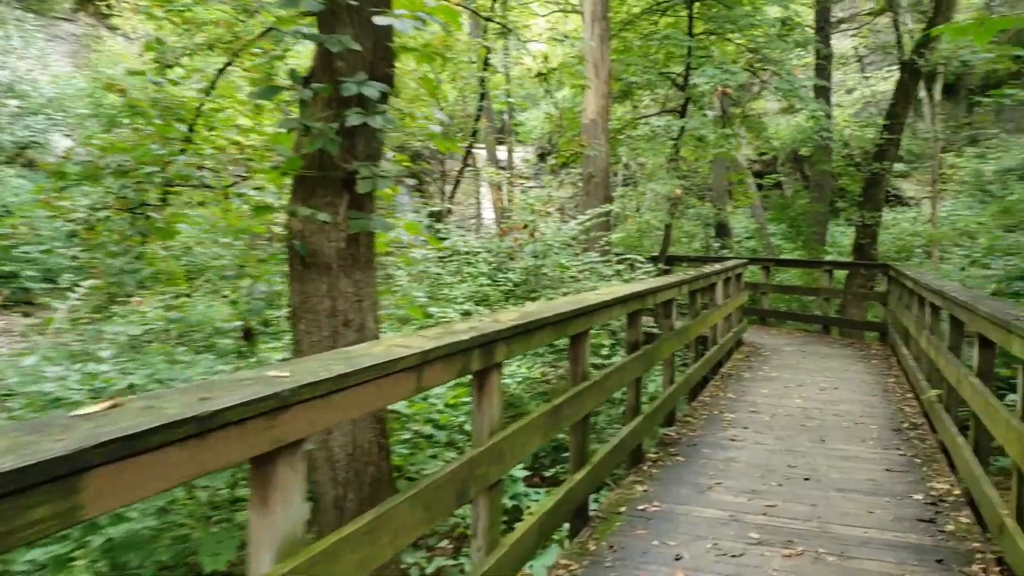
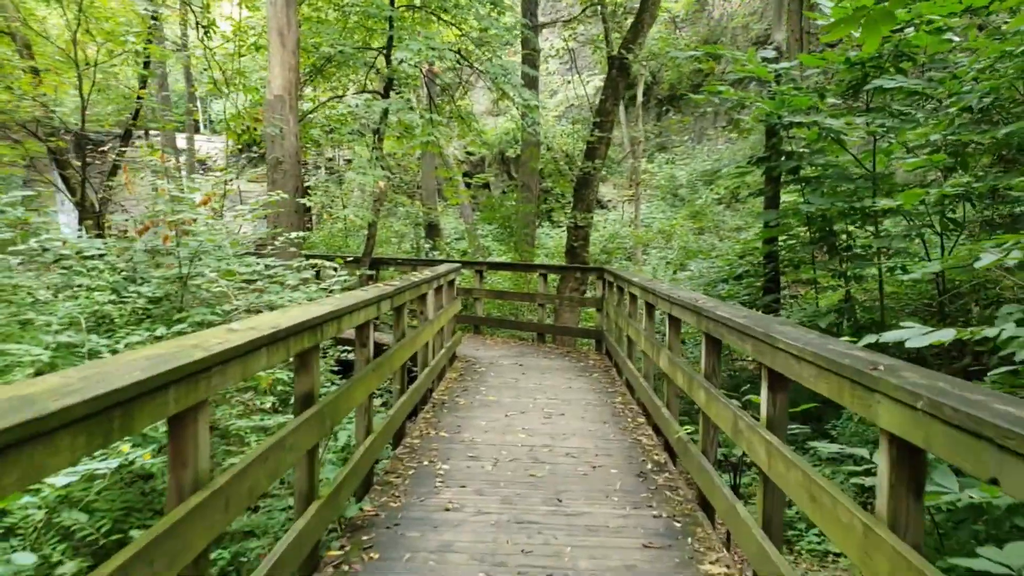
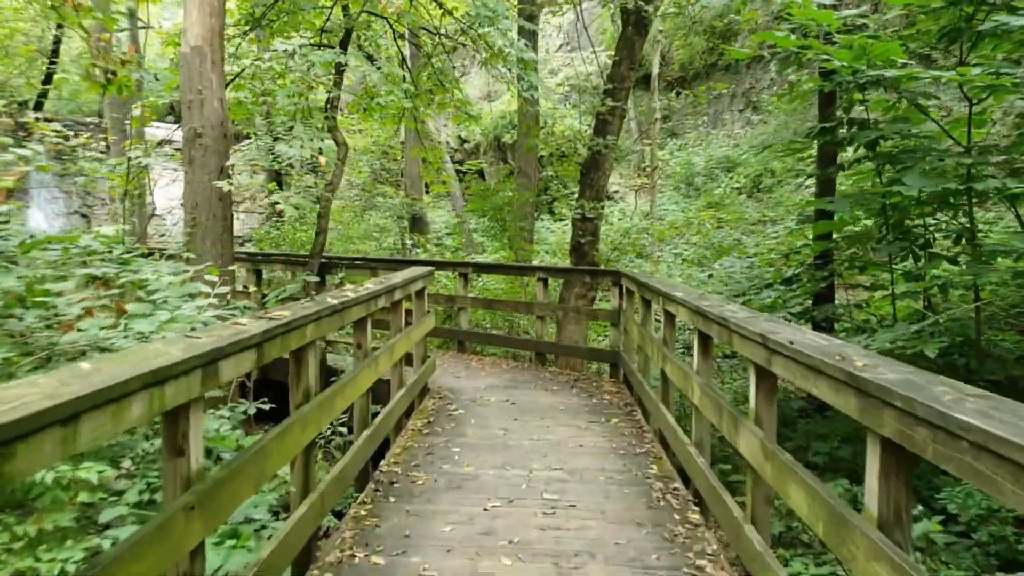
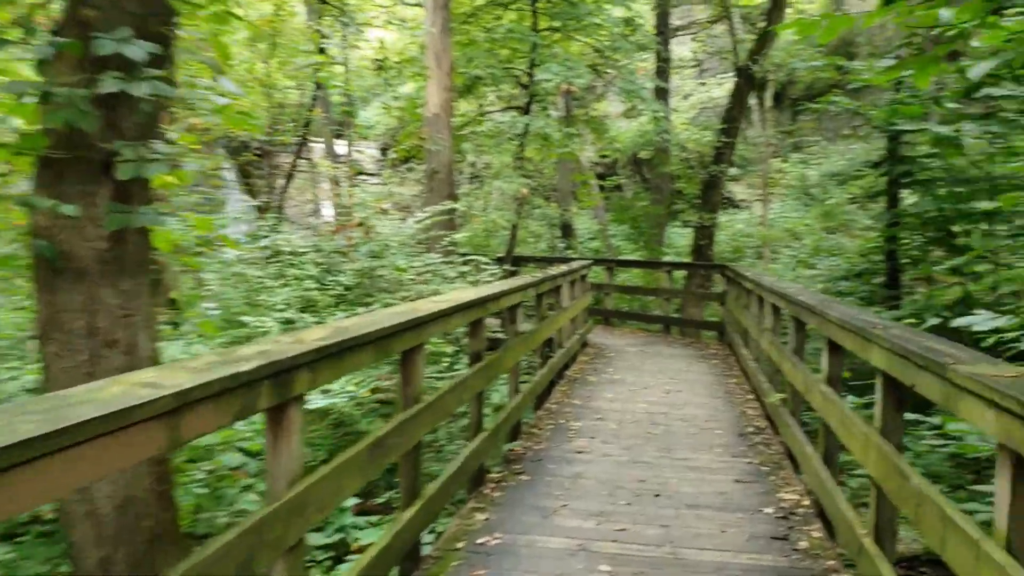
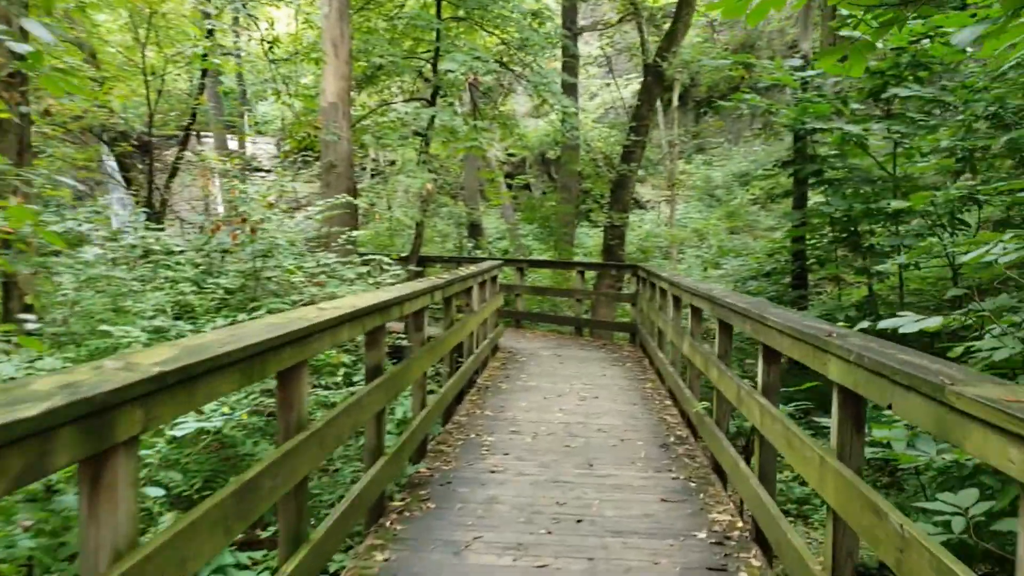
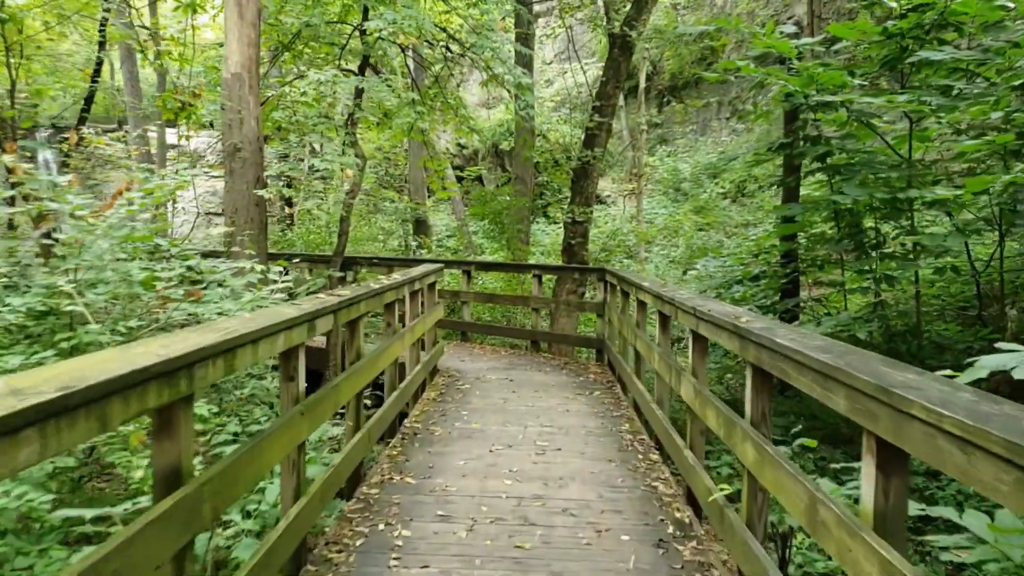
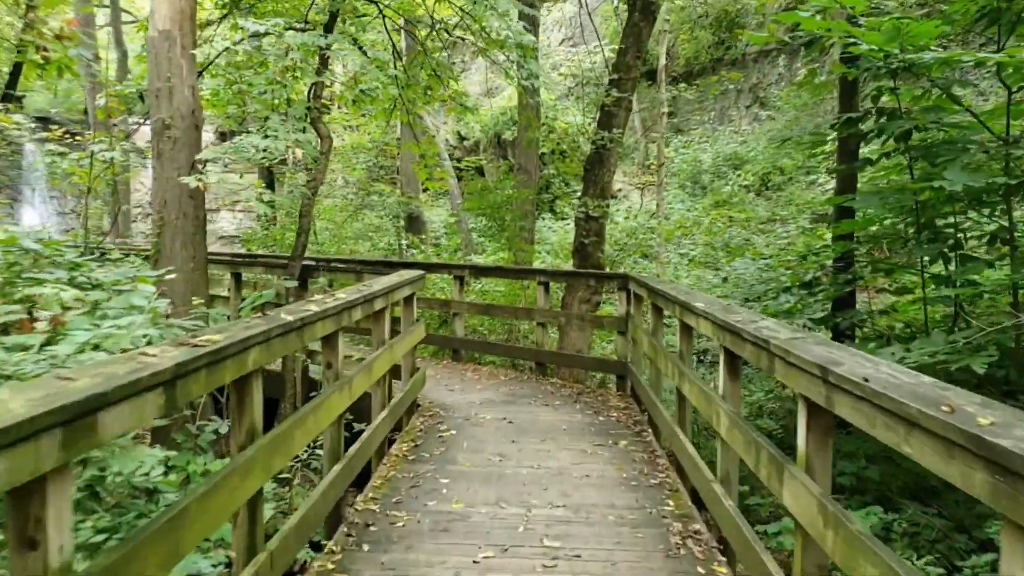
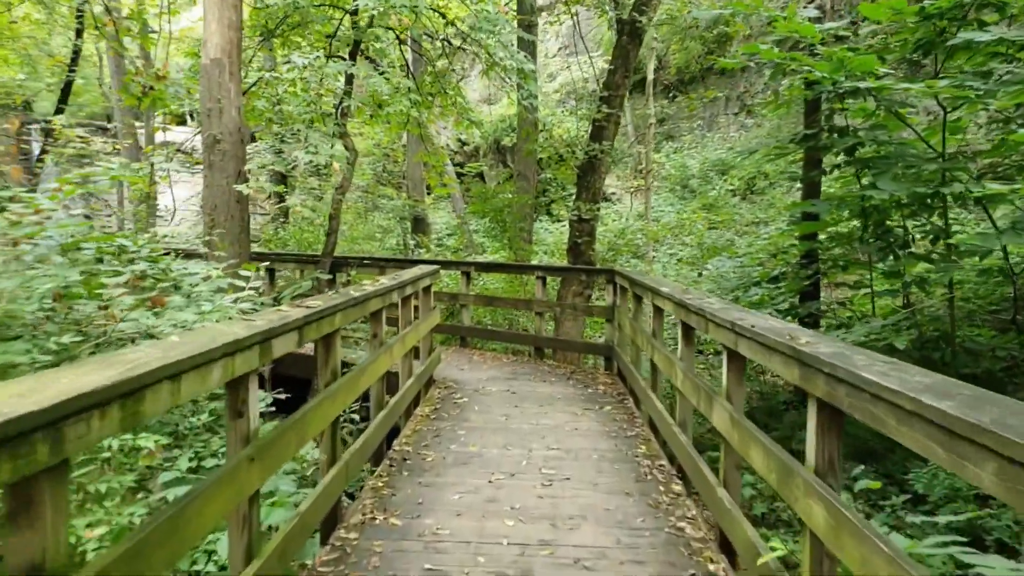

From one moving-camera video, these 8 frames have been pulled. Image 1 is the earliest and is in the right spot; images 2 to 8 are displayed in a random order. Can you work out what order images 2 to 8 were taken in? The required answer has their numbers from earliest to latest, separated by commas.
4, 5, 2, 6, 8, 3, 7
